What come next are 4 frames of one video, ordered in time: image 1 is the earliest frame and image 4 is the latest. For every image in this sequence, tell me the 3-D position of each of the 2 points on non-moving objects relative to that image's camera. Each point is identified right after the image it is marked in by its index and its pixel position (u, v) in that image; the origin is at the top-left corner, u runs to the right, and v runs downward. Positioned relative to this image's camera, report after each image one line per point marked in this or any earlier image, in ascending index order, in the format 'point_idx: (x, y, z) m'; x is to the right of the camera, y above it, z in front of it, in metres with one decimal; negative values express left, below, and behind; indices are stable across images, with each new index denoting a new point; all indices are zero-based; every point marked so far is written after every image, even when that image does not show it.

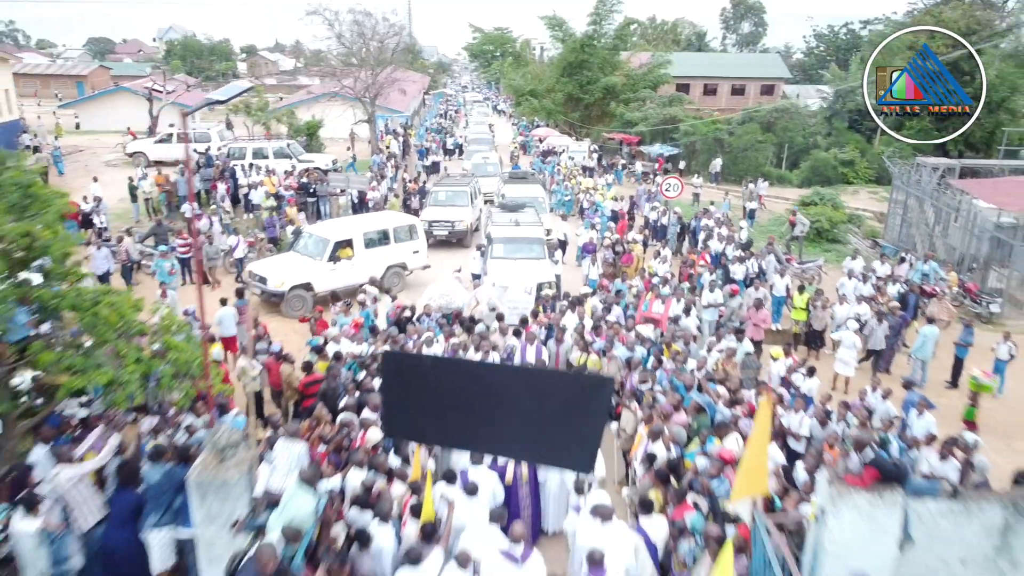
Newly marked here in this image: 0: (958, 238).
0: (+9.9, +1.1, +17.4) m
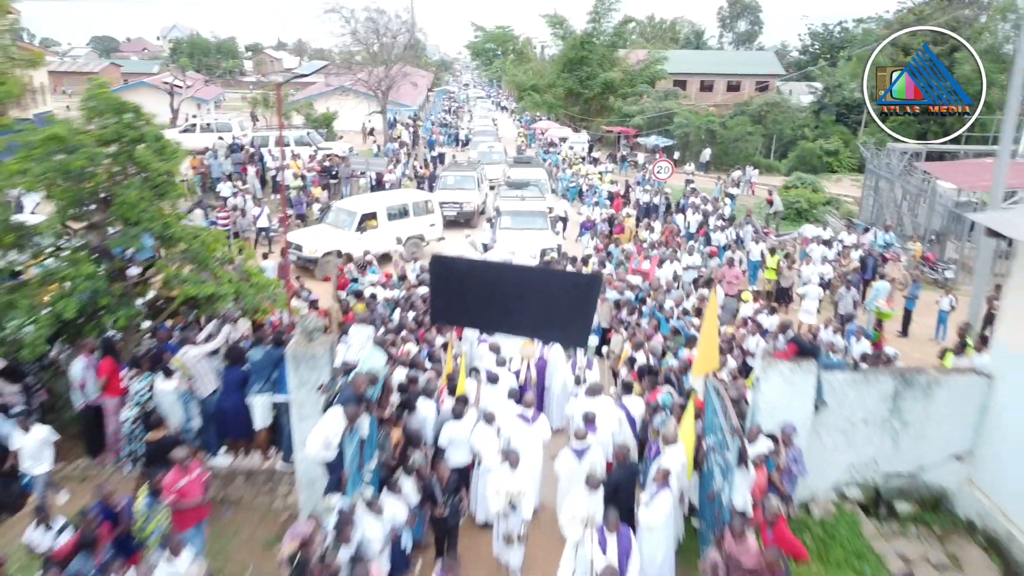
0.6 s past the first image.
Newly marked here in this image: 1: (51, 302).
0: (+10.0, +1.8, +19.2) m
1: (-4.3, -0.1, +7.3) m
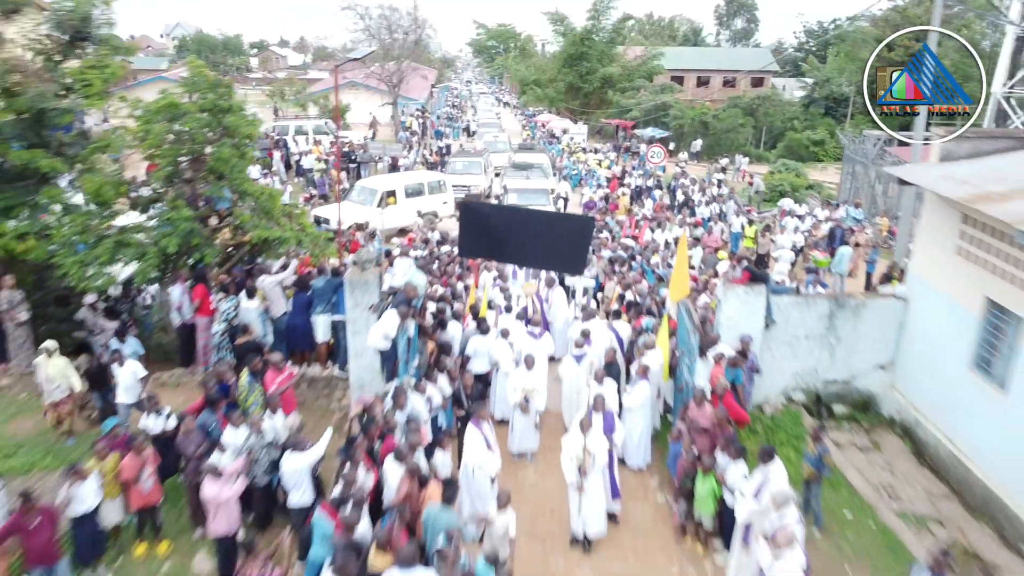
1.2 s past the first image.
0: (+10.2, +2.5, +21.1) m
1: (-4.2, +0.6, +9.2) m
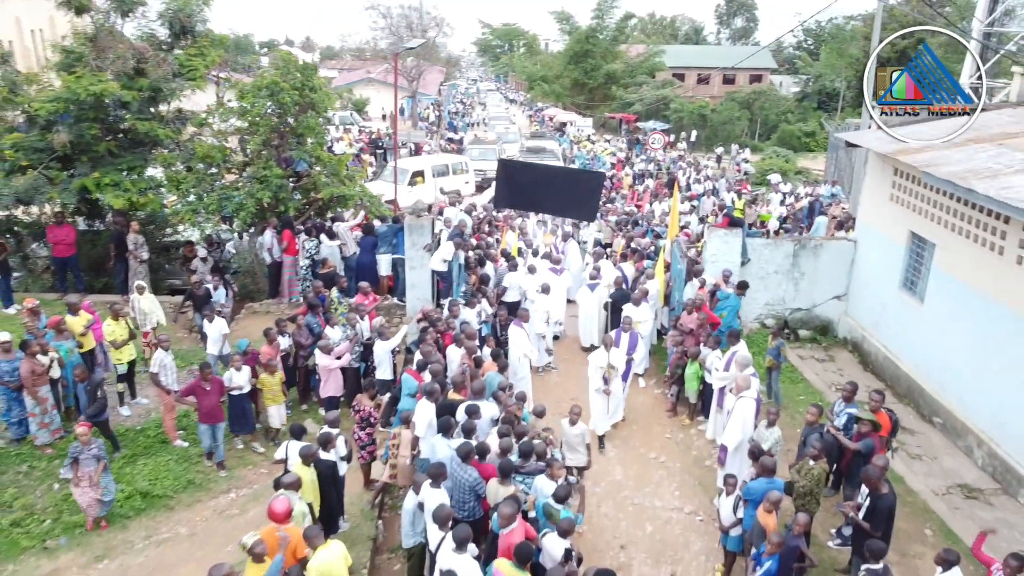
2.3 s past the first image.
0: (+10.6, +3.3, +23.2) m
1: (-3.8, +1.4, +11.4) m
